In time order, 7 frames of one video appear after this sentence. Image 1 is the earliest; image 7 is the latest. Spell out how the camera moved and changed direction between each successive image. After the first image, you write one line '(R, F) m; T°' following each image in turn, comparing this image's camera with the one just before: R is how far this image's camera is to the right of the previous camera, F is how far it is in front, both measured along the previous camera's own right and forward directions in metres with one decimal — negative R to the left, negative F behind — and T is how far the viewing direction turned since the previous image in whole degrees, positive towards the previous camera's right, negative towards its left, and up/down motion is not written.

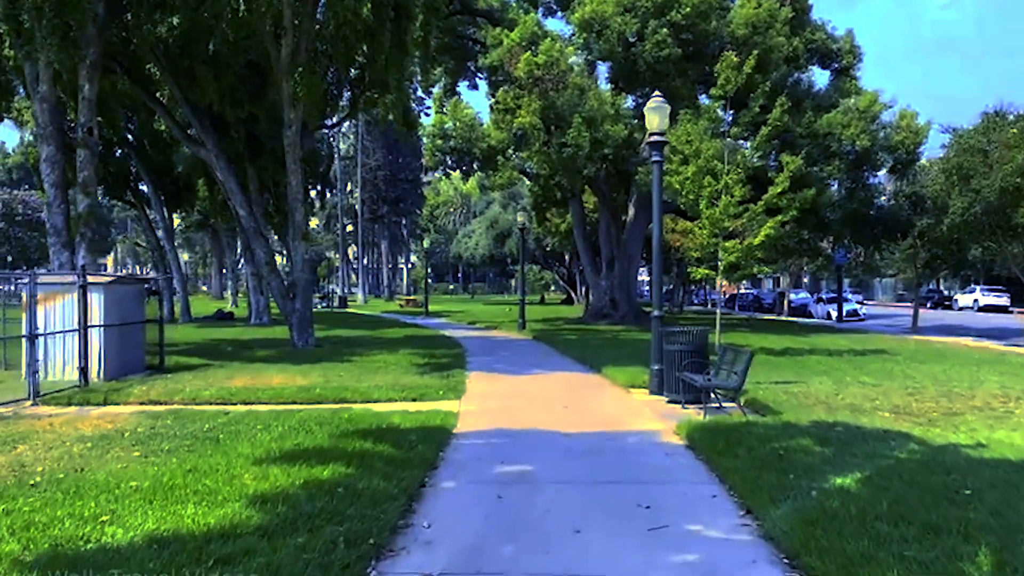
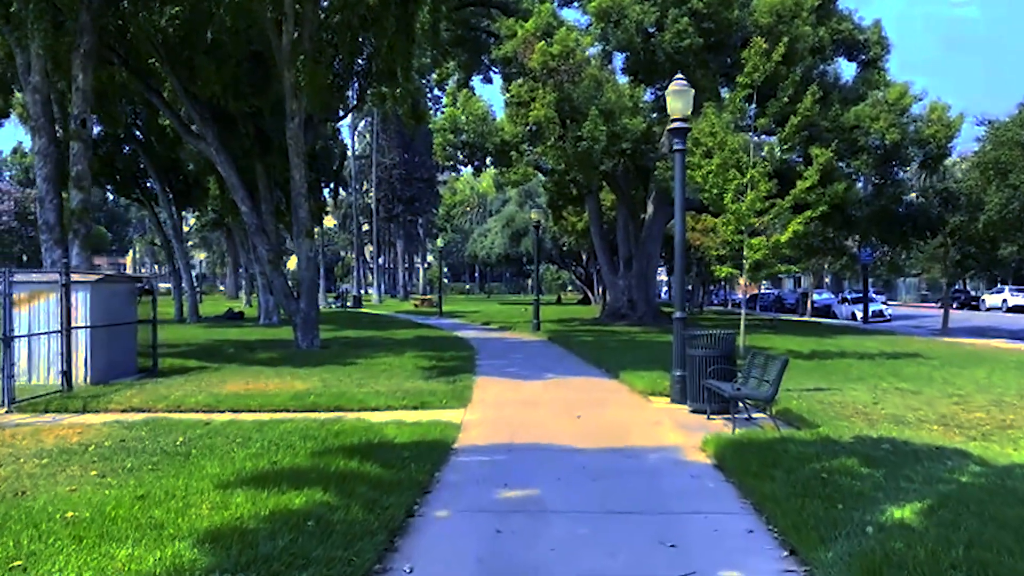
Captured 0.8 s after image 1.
(+0.1, +1.0) m; -1°
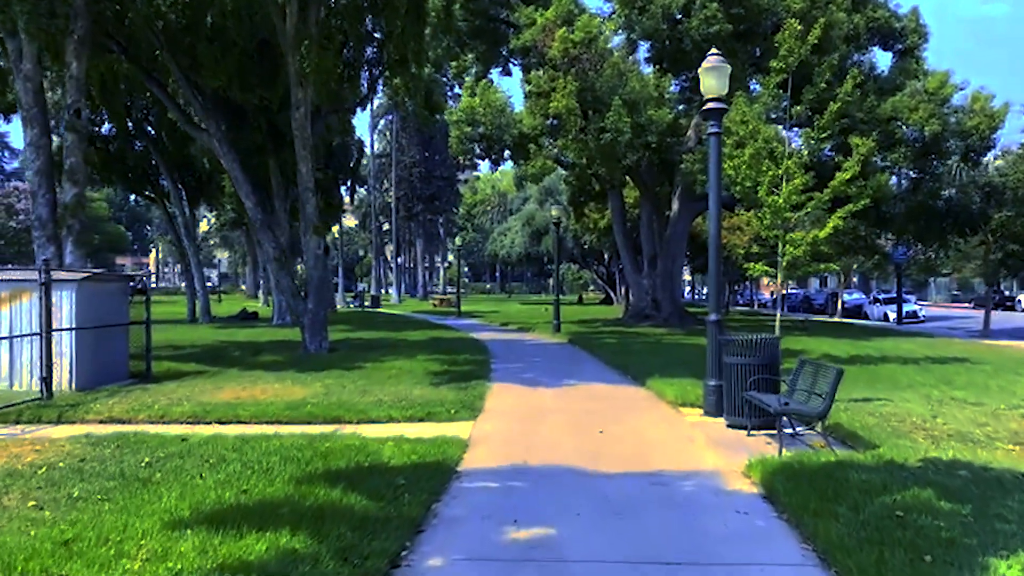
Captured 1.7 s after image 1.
(+0.1, +1.2) m; -1°
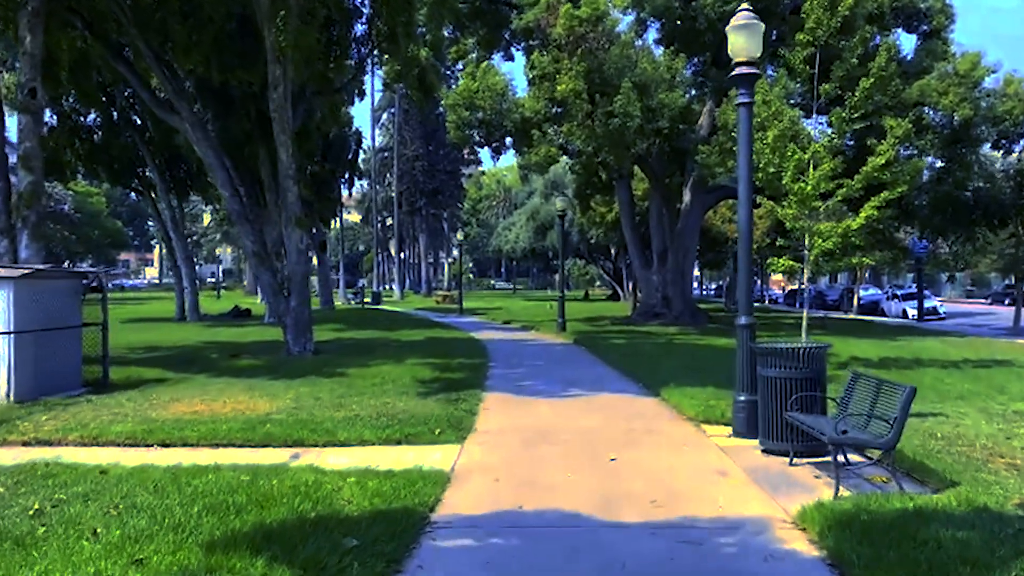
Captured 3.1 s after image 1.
(+0.1, +1.6) m; 0°
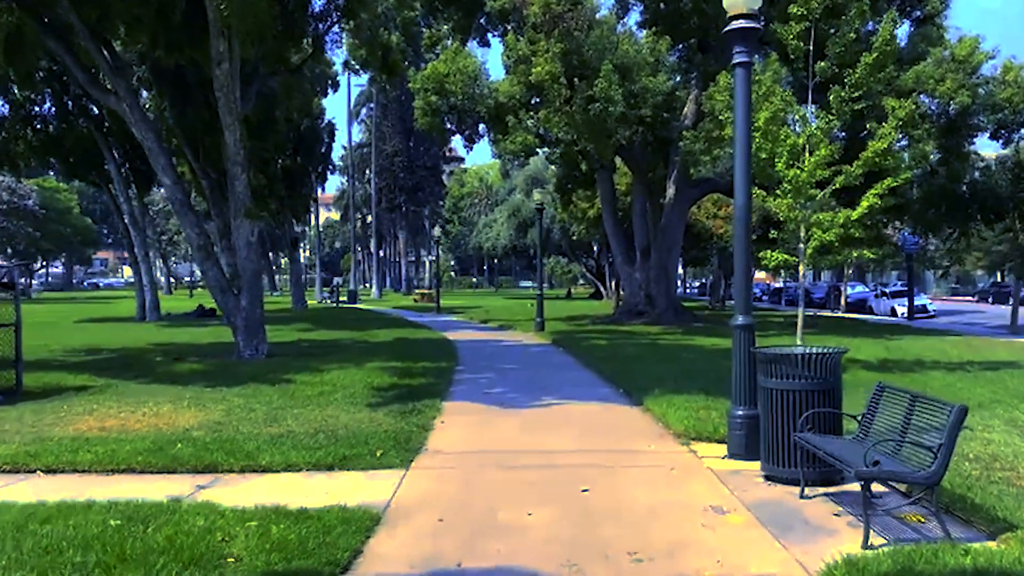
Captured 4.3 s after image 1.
(+0.3, +1.5) m; +1°
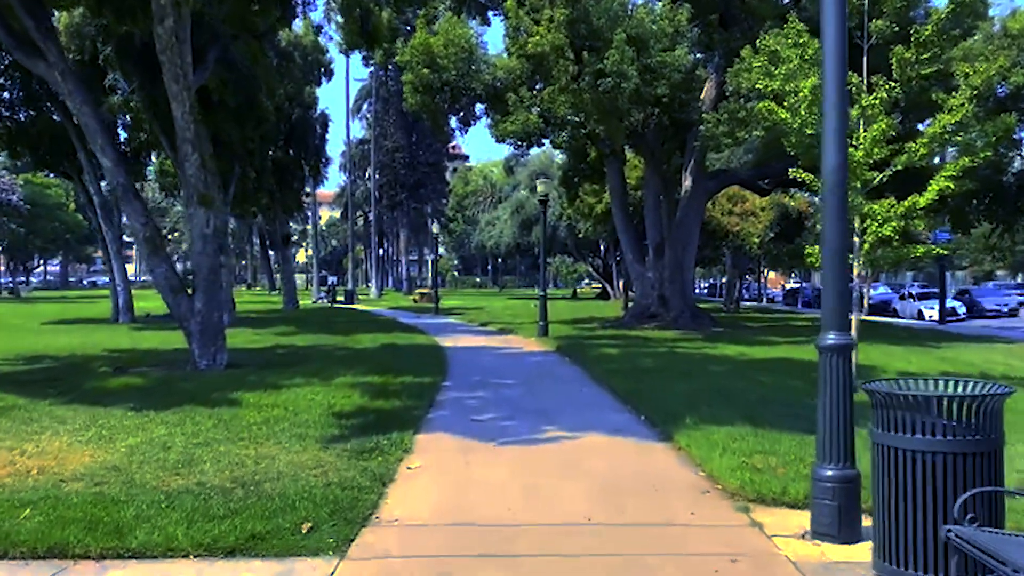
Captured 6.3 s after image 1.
(+0.1, +2.4) m; 0°
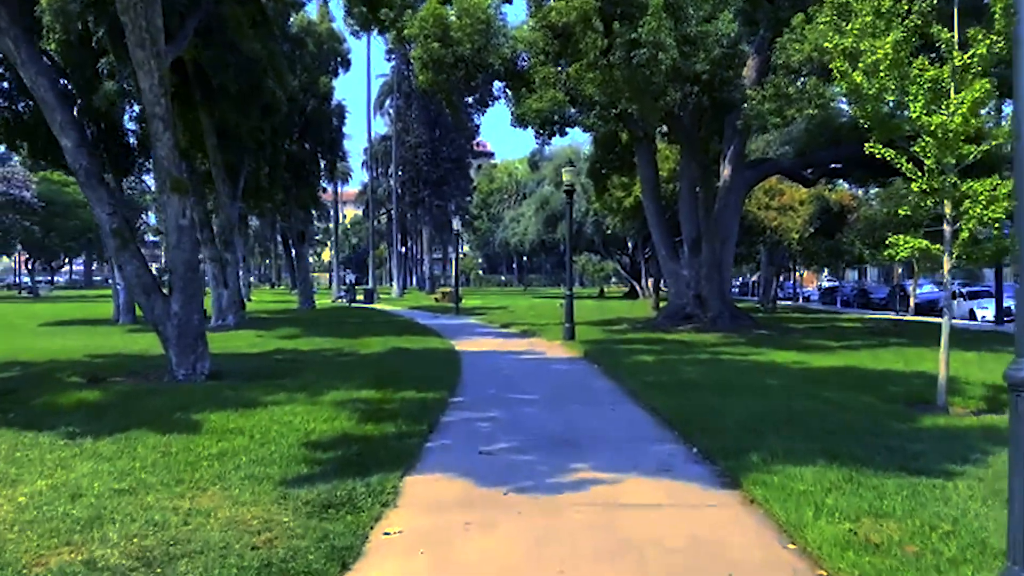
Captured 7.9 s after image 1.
(+0.1, +2.0) m; -2°
